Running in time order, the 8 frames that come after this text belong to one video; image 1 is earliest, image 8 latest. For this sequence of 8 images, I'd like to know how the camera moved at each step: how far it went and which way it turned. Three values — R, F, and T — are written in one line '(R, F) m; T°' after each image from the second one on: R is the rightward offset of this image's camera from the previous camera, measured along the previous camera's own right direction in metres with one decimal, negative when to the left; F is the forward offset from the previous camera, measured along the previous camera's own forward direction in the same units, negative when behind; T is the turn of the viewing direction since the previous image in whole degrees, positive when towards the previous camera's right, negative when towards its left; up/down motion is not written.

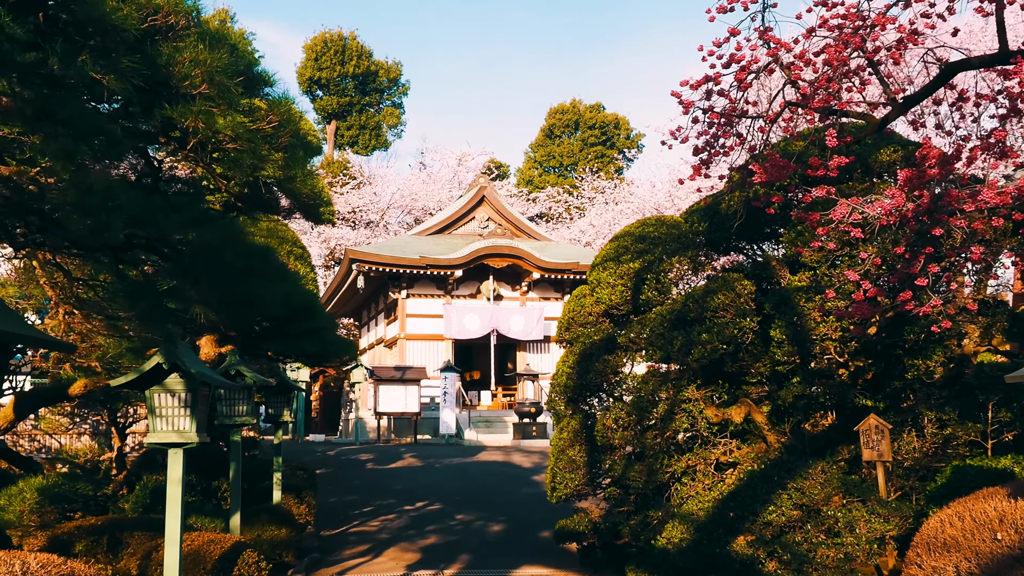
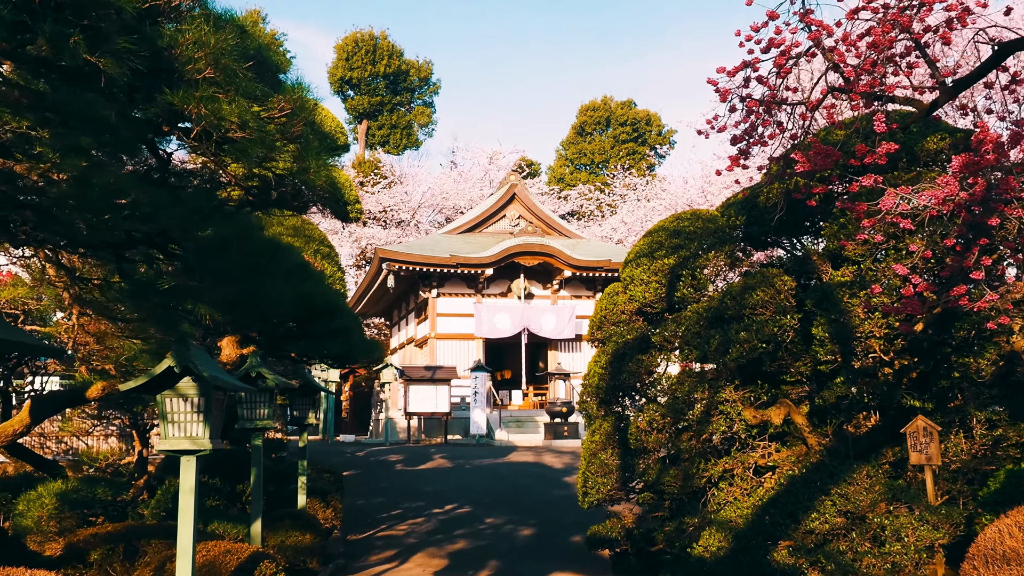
(0.0, +0.3) m; -2°
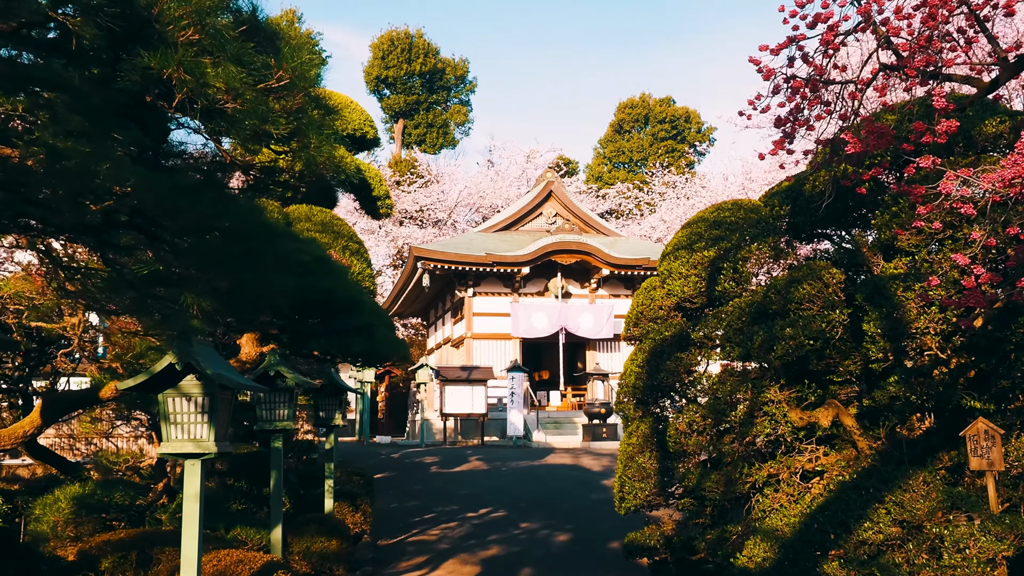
(+0.1, +0.4) m; -3°
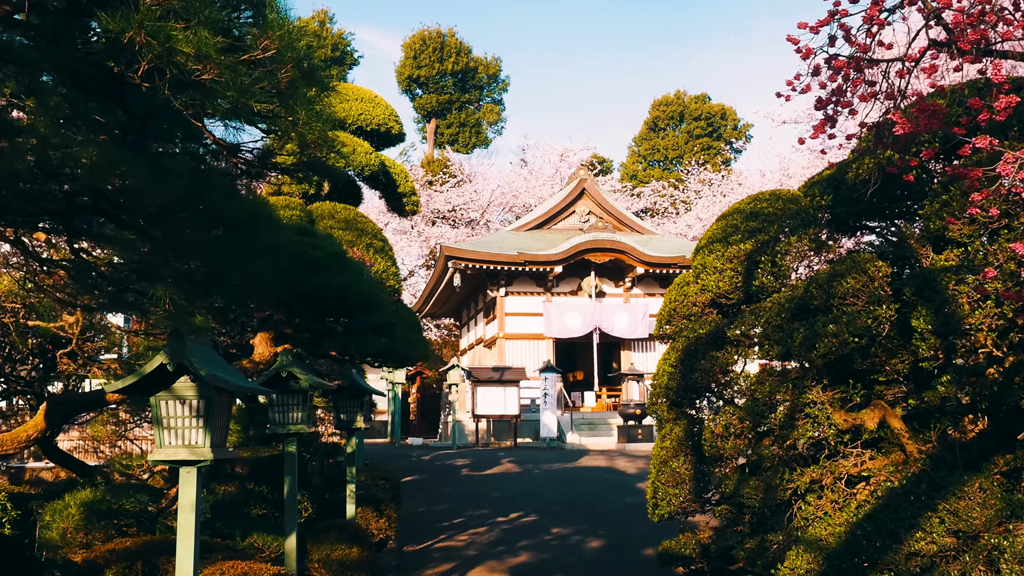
(+0.1, +0.4) m; -2°
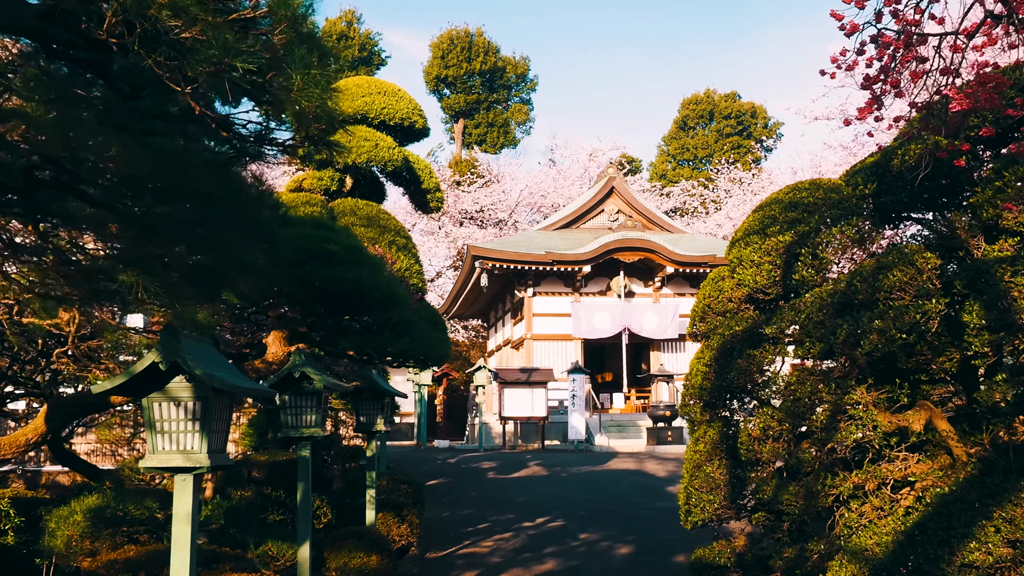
(0.0, +0.3) m; -2°
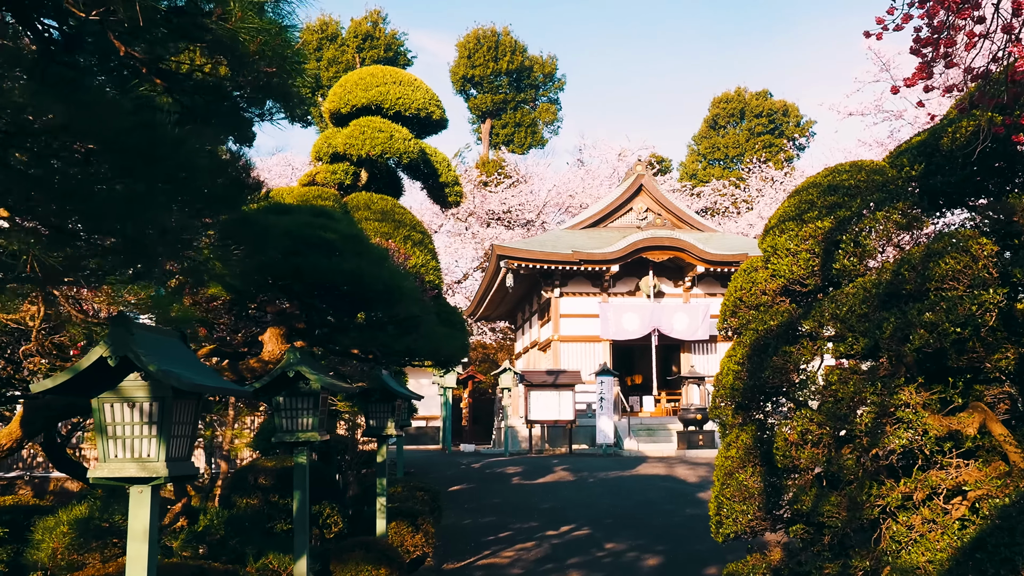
(+0.1, +0.5) m; -2°
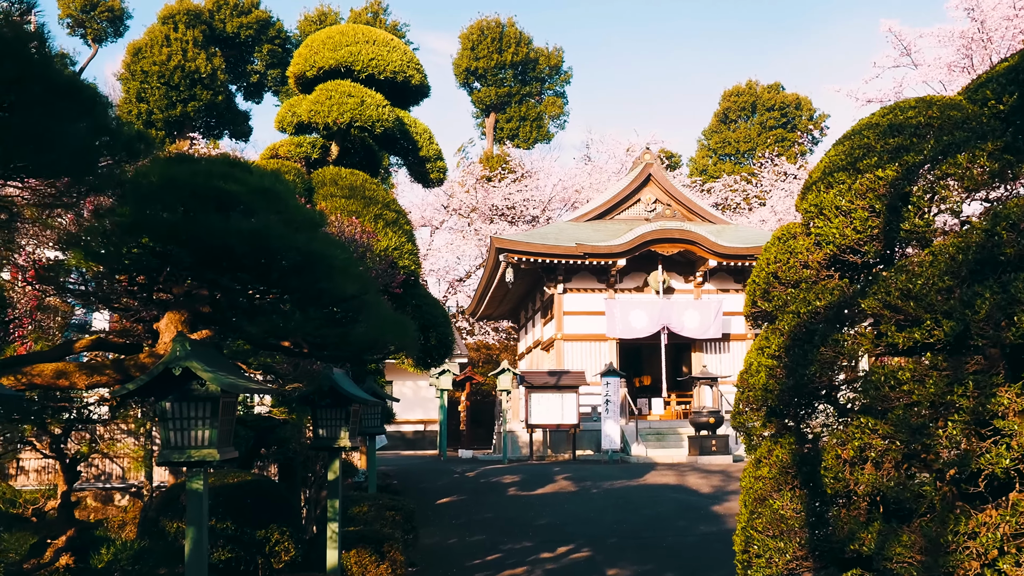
(+0.2, +1.4) m; -1°
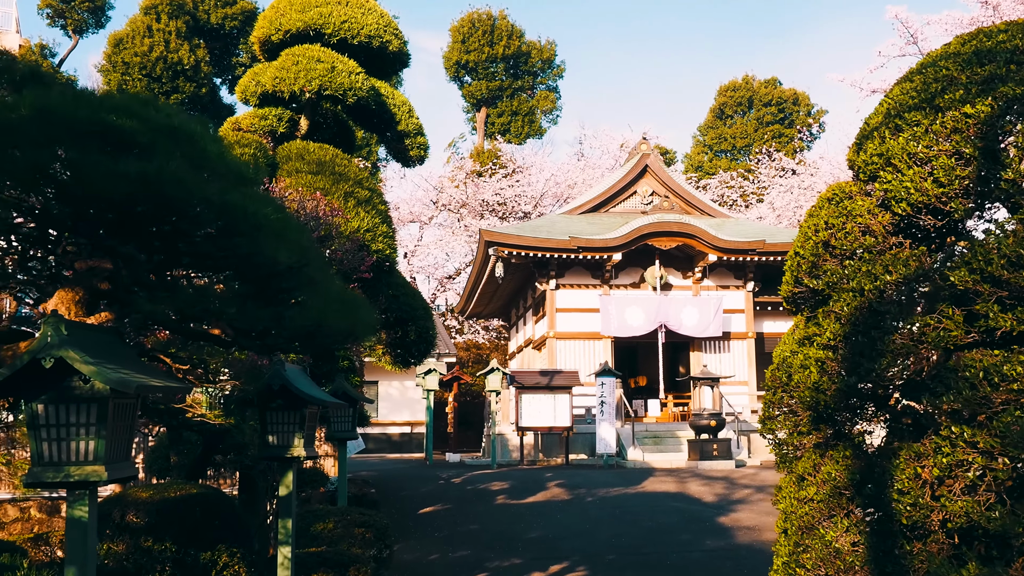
(0.0, +1.0) m; +1°
